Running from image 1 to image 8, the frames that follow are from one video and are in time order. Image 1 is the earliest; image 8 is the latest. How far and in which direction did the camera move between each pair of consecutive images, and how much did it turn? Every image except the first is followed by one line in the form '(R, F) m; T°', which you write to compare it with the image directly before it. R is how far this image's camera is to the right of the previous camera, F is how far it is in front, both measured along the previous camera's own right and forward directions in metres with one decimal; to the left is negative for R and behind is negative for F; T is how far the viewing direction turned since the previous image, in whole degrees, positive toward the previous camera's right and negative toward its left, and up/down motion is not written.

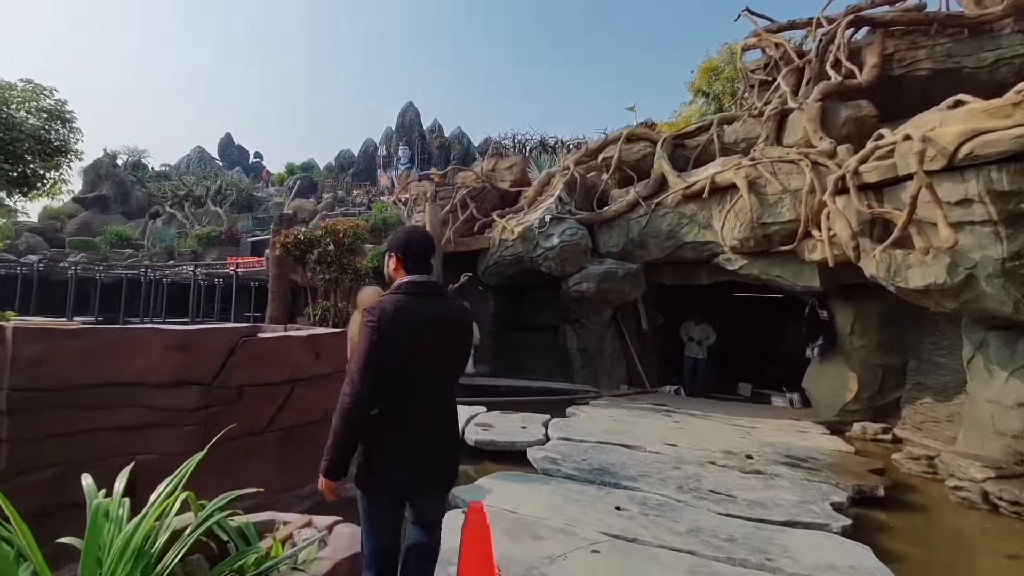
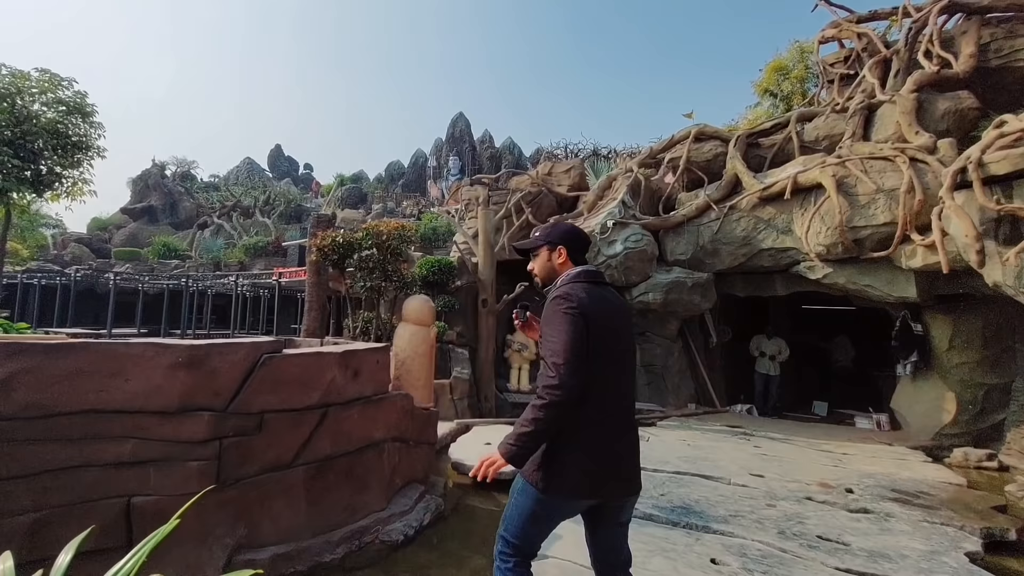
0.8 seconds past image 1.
(-0.1, +0.7) m; -5°
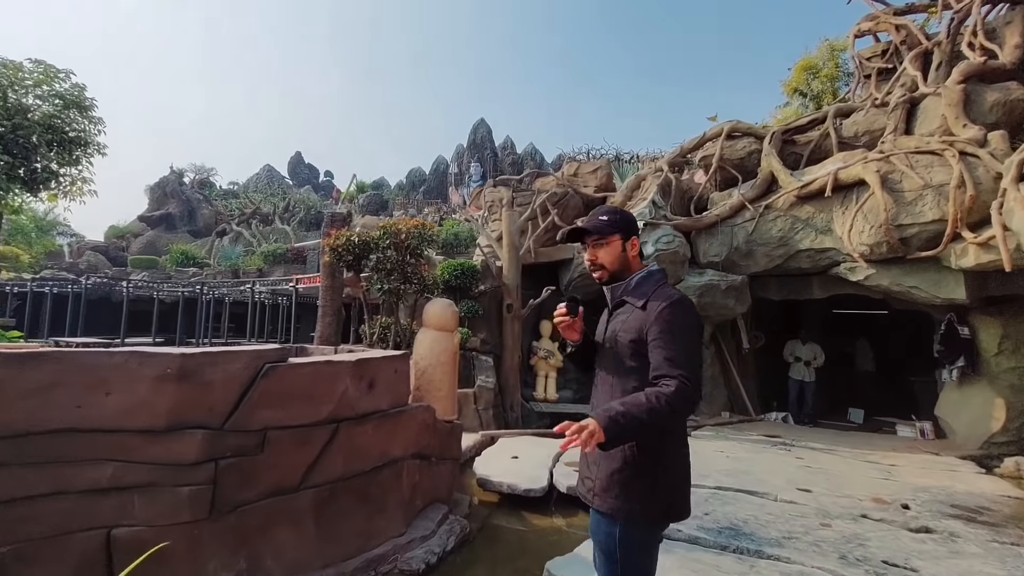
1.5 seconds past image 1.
(0.0, +0.3) m; -2°
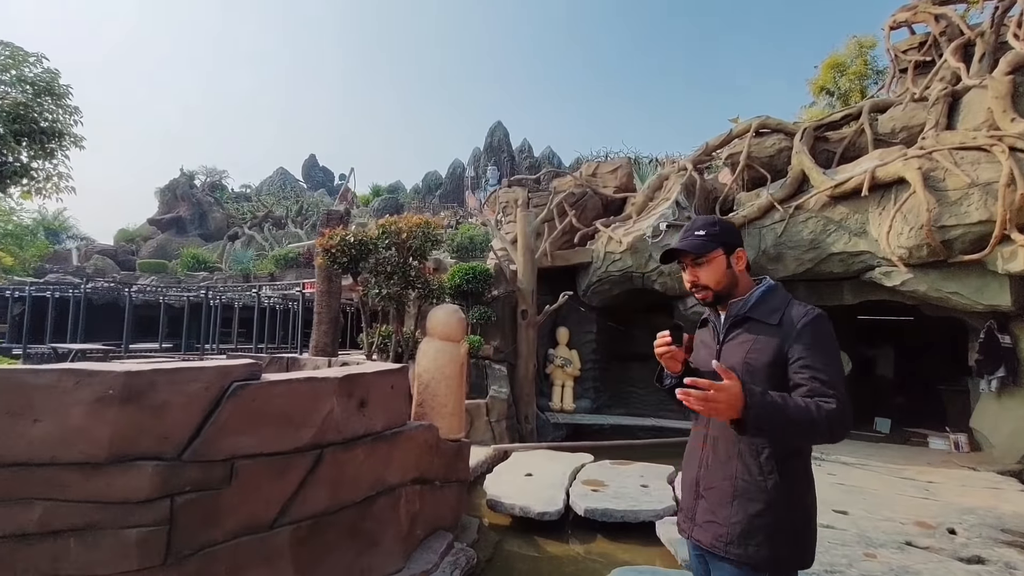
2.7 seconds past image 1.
(0.0, +0.4) m; -2°
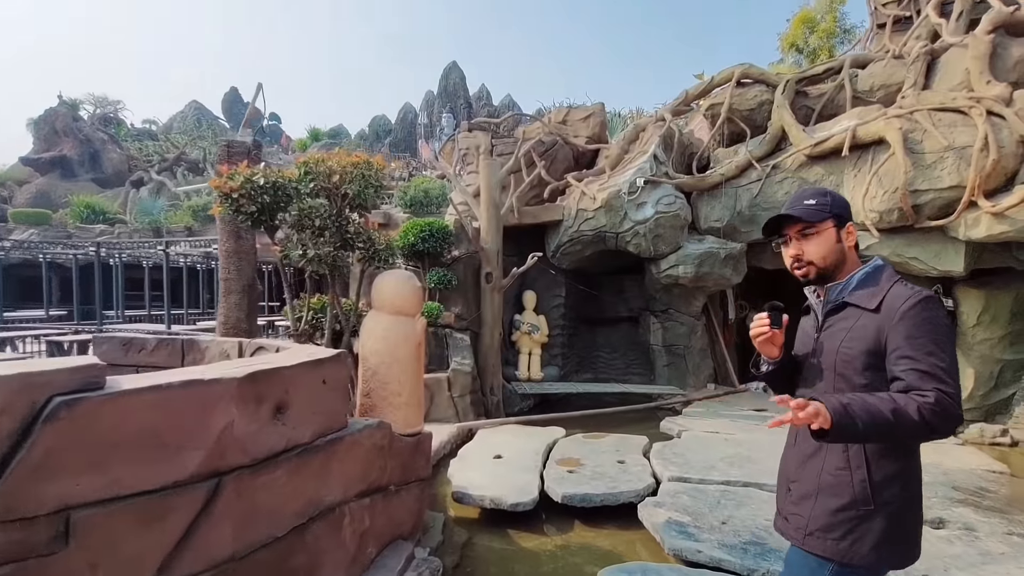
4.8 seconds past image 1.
(-0.1, +0.7) m; +4°
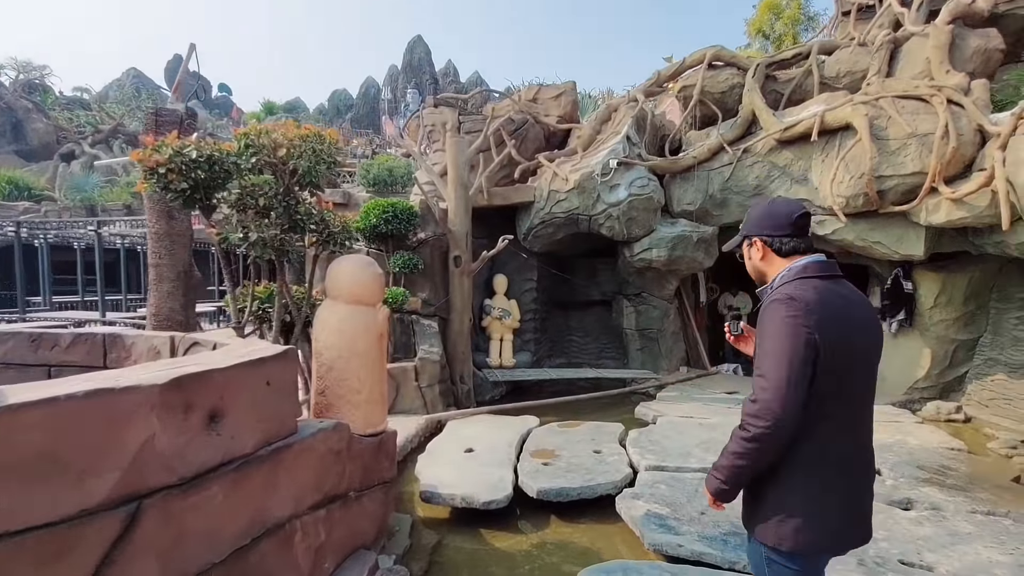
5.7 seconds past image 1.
(0.0, +0.2) m; +3°
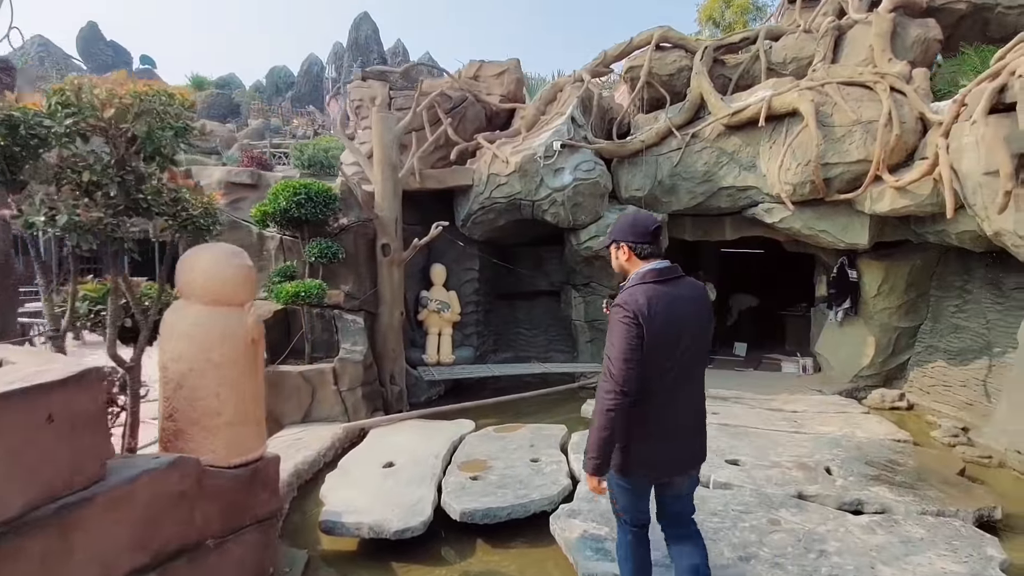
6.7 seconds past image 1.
(+0.2, +0.4) m; +4°
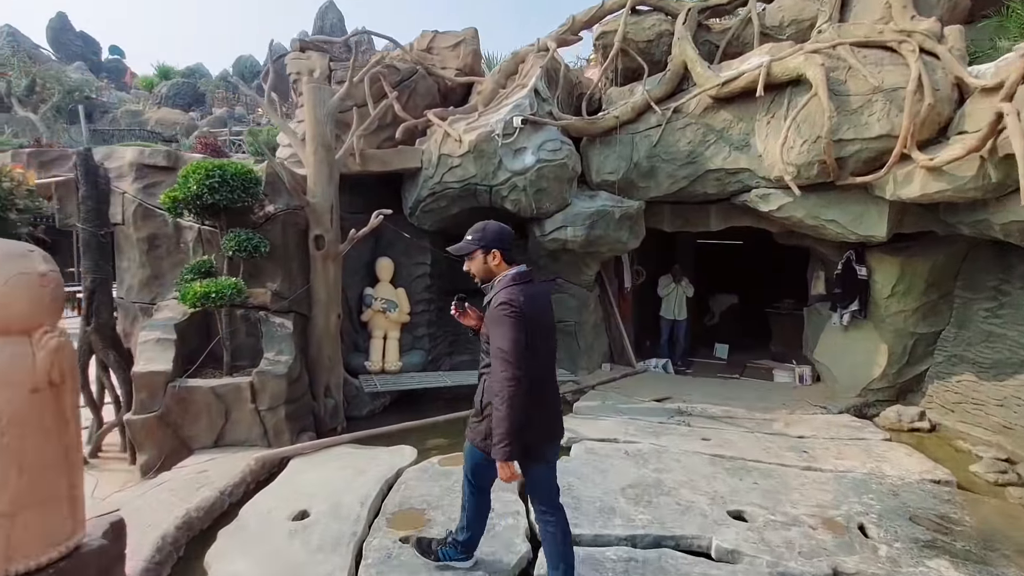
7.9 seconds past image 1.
(+0.2, +0.9) m; +2°
